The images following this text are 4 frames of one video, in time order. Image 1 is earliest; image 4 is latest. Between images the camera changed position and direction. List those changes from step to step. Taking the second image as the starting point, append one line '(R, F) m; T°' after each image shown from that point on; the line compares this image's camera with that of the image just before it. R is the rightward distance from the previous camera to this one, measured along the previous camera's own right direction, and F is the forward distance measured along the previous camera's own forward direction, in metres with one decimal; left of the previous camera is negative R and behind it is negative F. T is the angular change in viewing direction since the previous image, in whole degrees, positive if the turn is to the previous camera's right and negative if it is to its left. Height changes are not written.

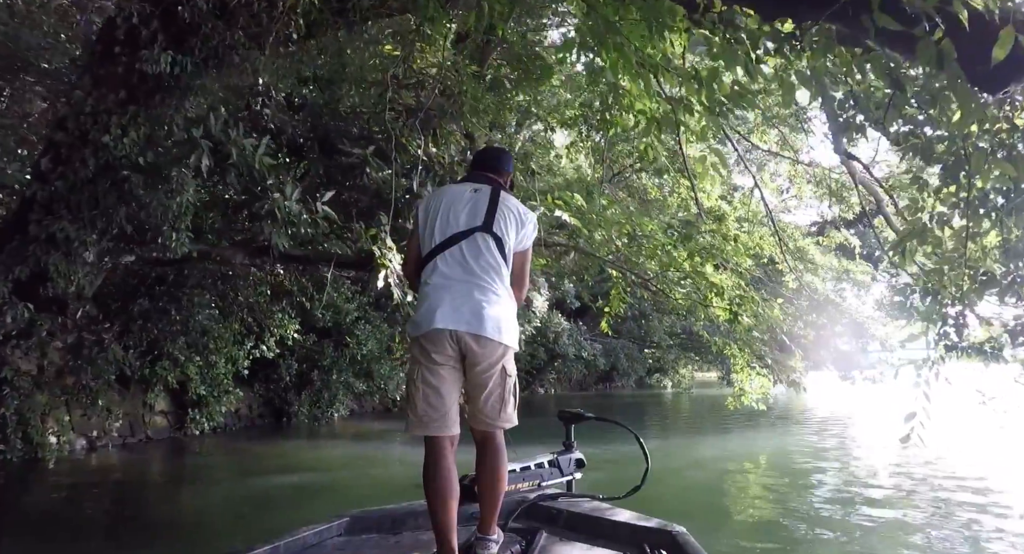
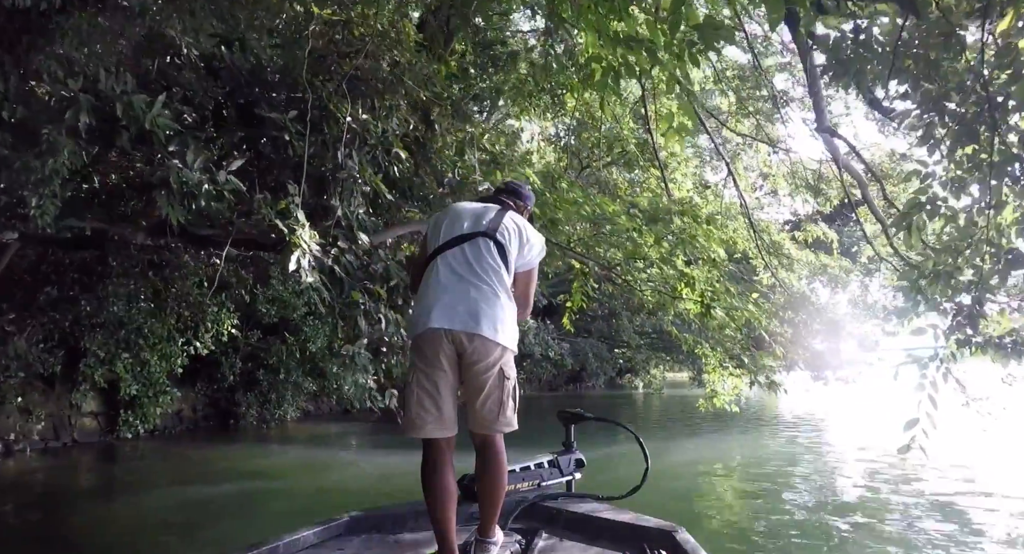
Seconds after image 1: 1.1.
(+0.2, +0.5) m; +2°
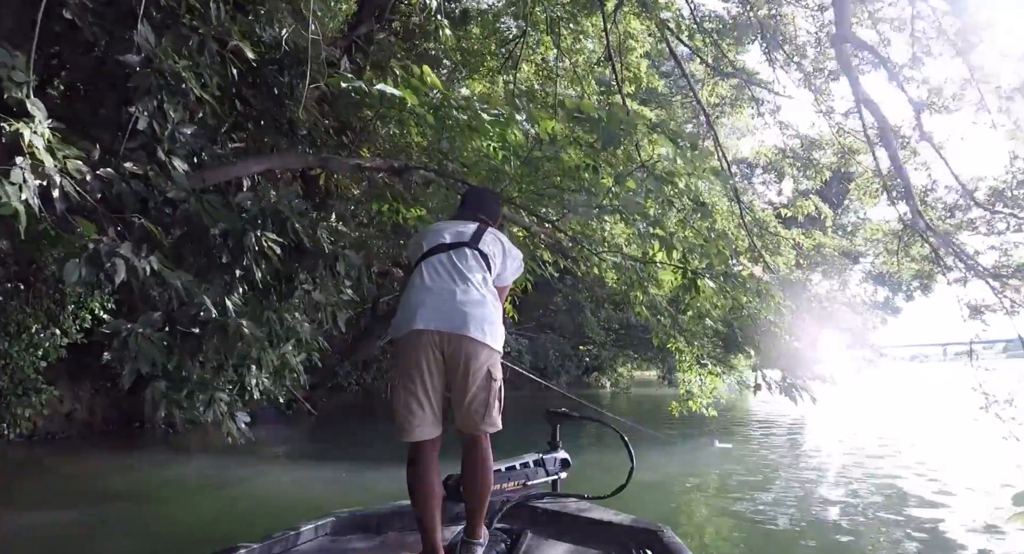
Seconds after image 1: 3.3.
(+0.3, +1.1) m; +2°
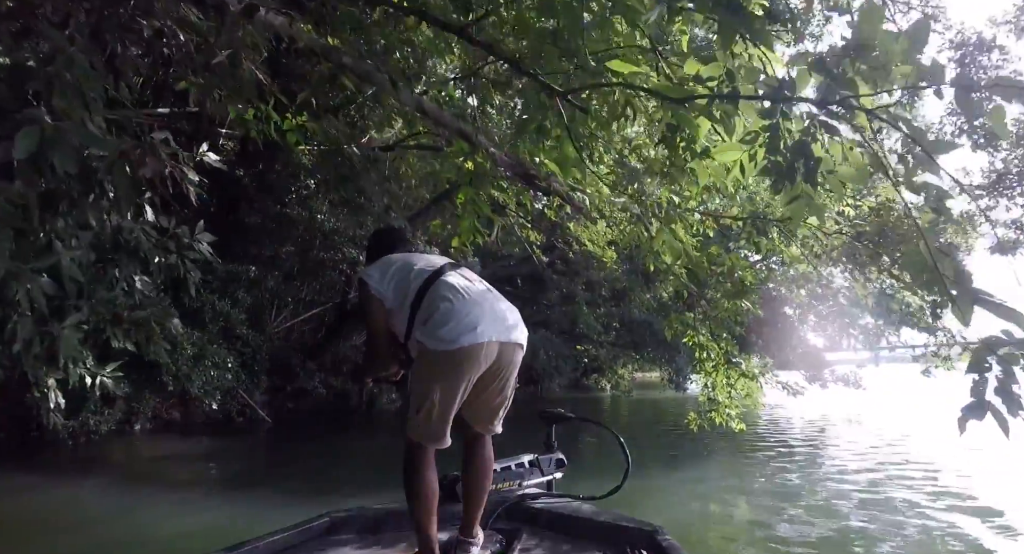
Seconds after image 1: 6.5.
(+0.2, +1.3) m; 0°
